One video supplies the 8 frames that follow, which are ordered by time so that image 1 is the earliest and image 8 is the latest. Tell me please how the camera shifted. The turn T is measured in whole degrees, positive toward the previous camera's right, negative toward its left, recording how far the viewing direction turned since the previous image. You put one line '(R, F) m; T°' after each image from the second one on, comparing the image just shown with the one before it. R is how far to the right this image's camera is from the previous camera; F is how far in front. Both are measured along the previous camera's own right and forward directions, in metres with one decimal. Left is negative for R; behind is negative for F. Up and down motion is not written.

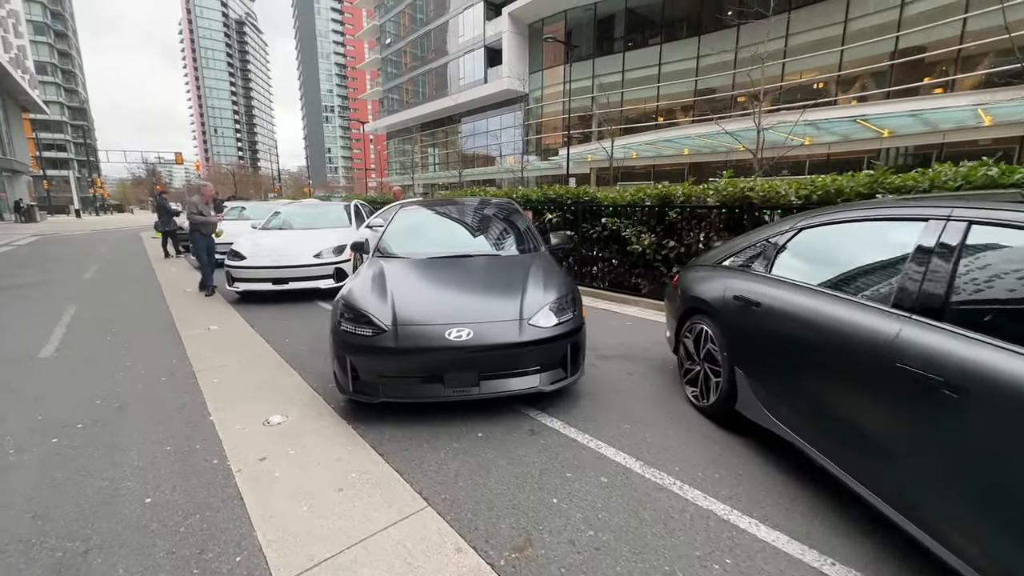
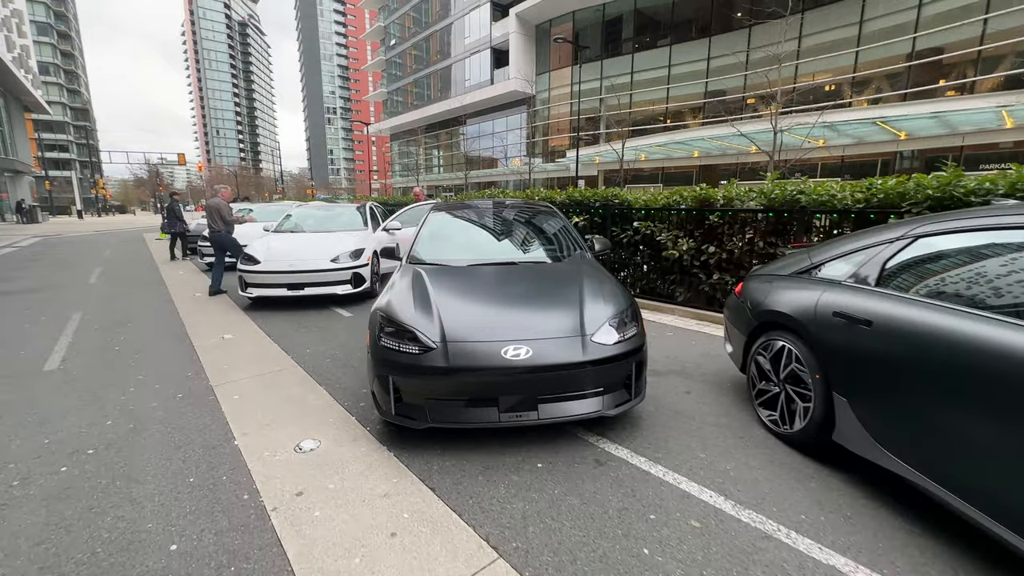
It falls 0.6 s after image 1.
(-0.4, +0.3) m; 0°
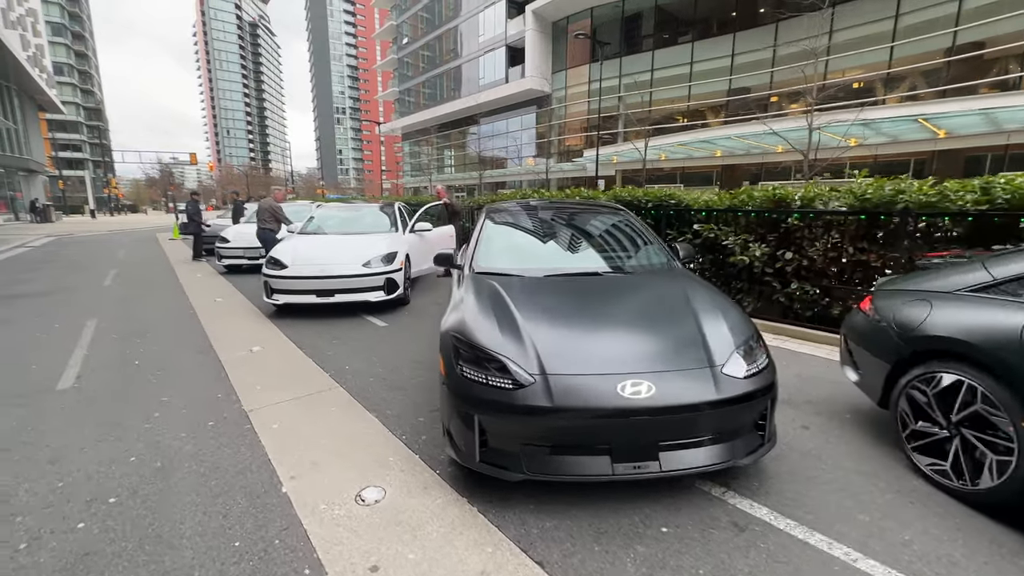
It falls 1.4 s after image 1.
(-0.5, +0.5) m; -1°
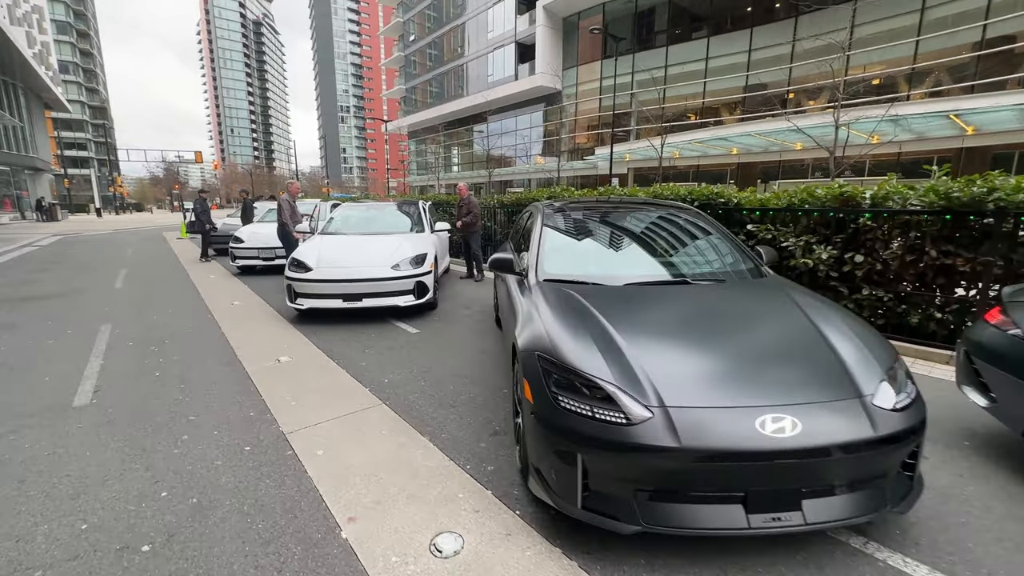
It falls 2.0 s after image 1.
(-0.5, +0.4) m; 0°
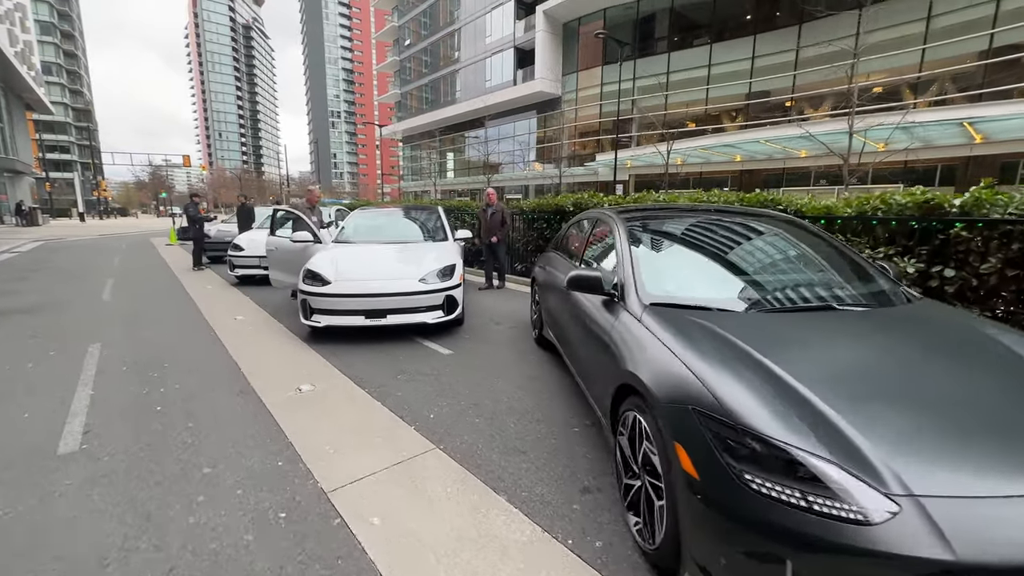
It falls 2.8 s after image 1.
(-0.6, +0.5) m; +1°
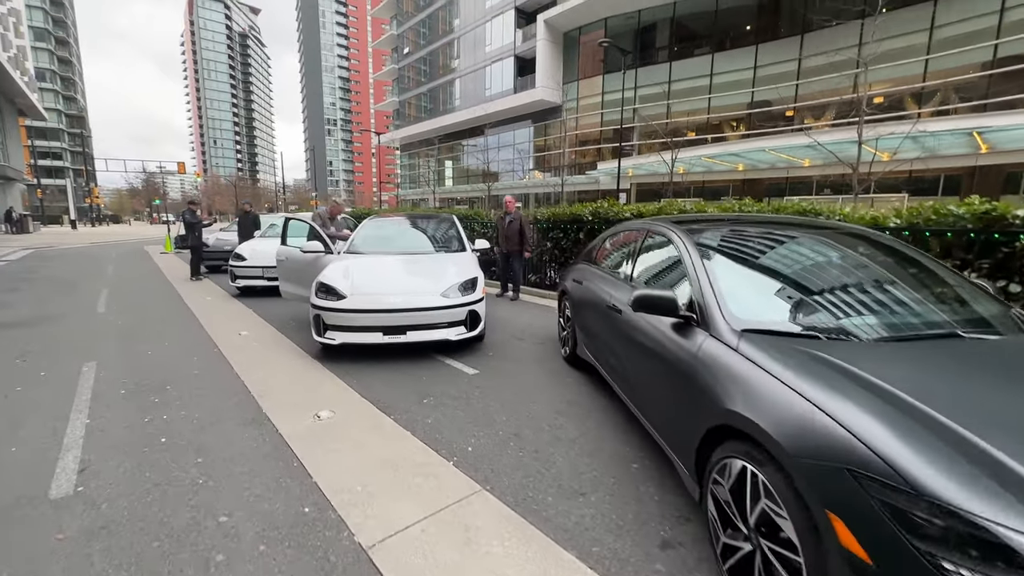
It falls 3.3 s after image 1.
(-0.4, +0.3) m; +1°
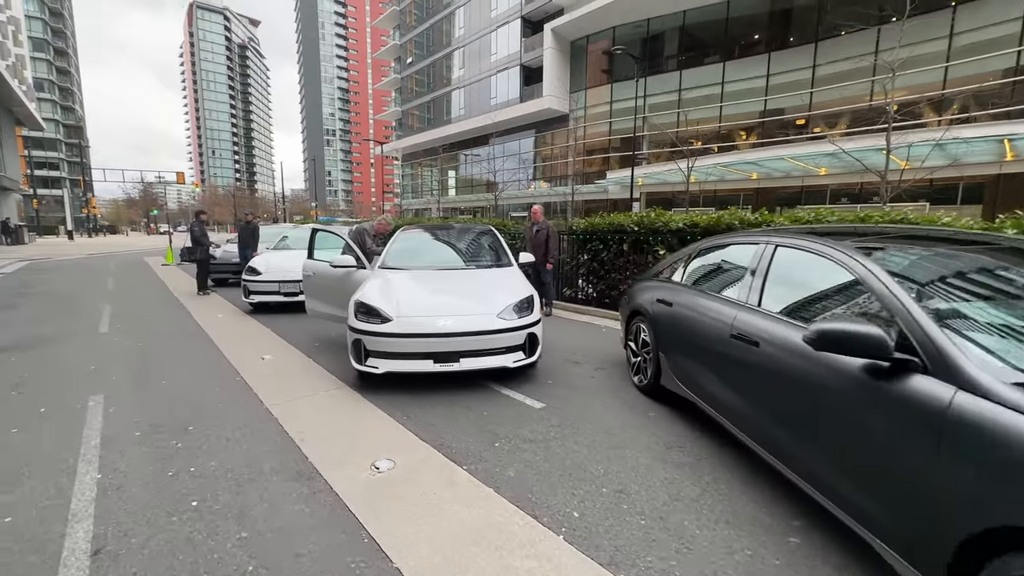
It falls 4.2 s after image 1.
(-0.7, +0.6) m; 0°
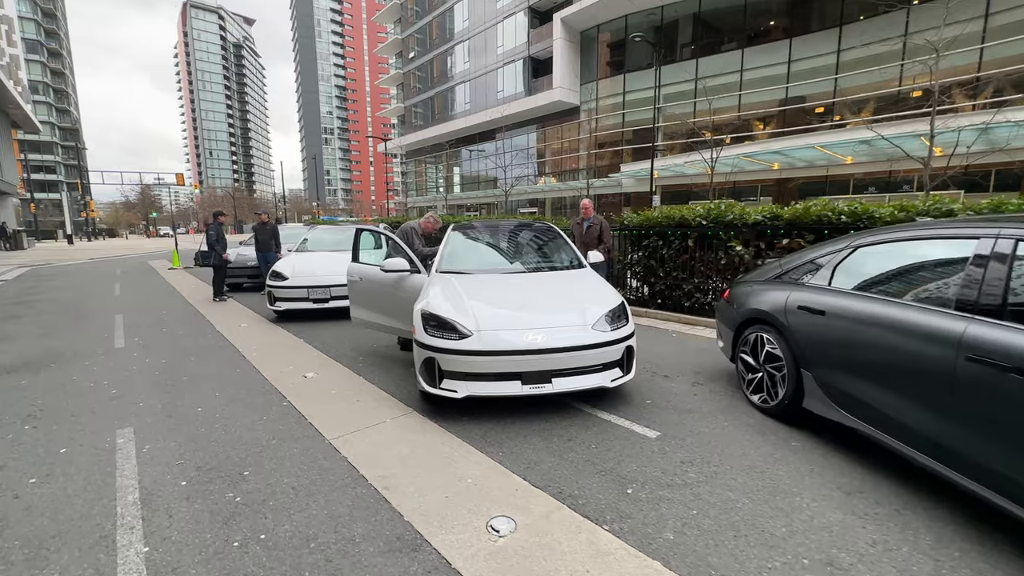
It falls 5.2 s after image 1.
(-0.8, +0.6) m; 0°
